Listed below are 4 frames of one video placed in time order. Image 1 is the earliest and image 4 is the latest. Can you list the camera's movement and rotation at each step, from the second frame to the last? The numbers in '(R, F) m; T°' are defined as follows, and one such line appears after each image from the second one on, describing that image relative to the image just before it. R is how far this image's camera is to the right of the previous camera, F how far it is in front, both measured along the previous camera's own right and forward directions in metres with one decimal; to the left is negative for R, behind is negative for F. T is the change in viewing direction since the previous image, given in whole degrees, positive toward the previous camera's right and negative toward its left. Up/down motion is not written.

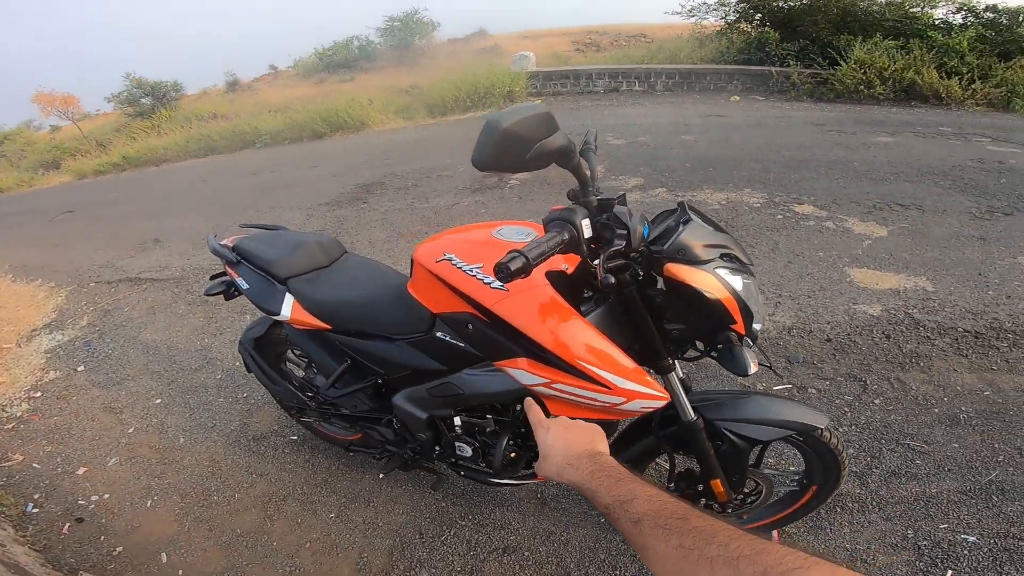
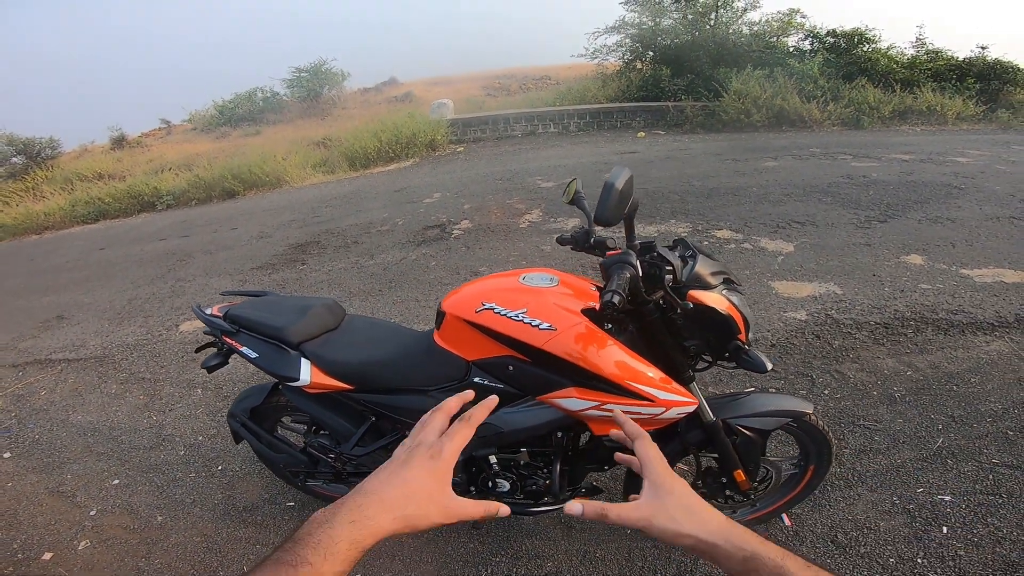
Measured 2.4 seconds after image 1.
(-0.4, -0.1) m; +9°
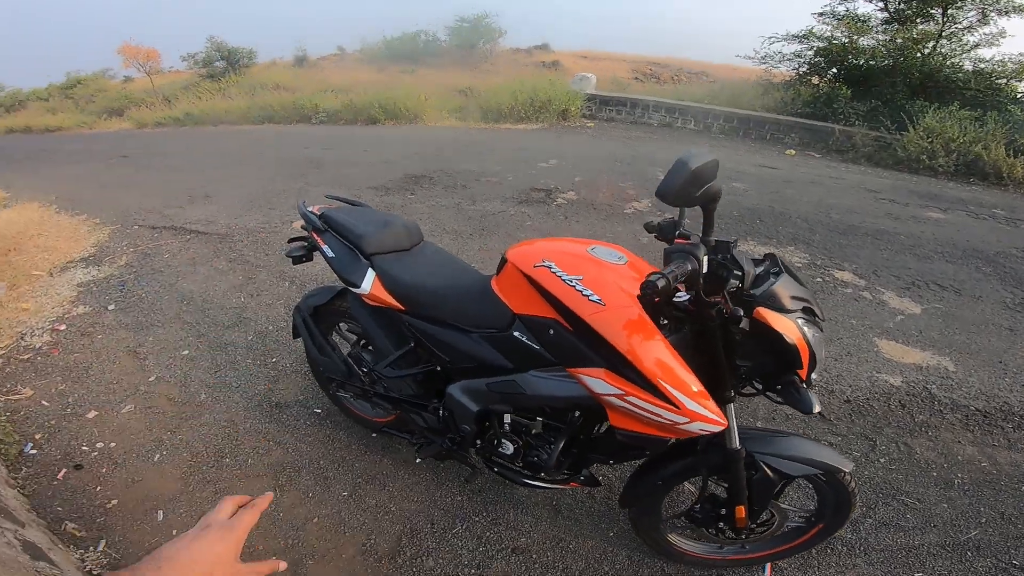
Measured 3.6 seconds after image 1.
(+0.2, +0.1) m; -10°
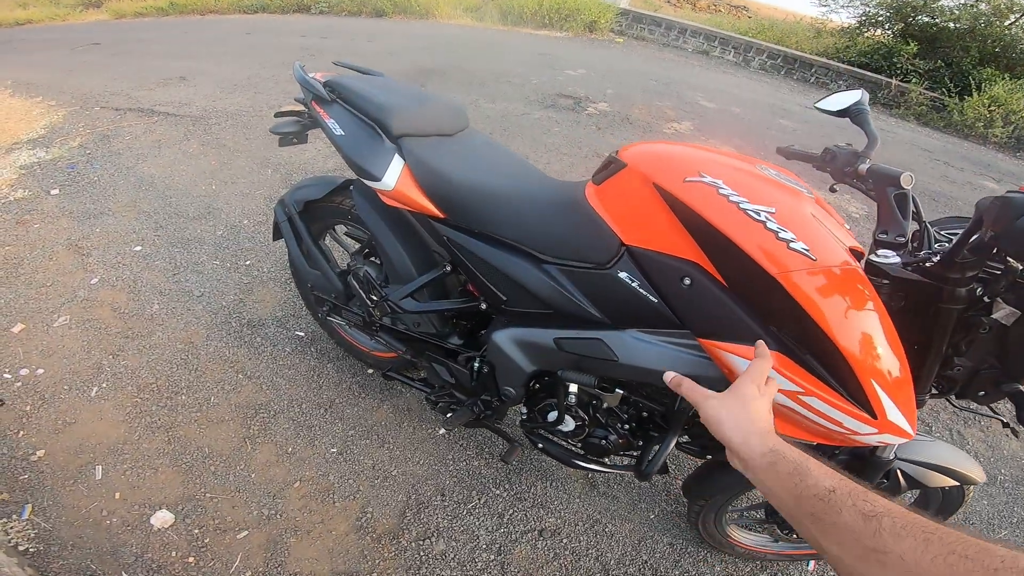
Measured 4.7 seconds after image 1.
(-0.2, +0.5) m; +2°
